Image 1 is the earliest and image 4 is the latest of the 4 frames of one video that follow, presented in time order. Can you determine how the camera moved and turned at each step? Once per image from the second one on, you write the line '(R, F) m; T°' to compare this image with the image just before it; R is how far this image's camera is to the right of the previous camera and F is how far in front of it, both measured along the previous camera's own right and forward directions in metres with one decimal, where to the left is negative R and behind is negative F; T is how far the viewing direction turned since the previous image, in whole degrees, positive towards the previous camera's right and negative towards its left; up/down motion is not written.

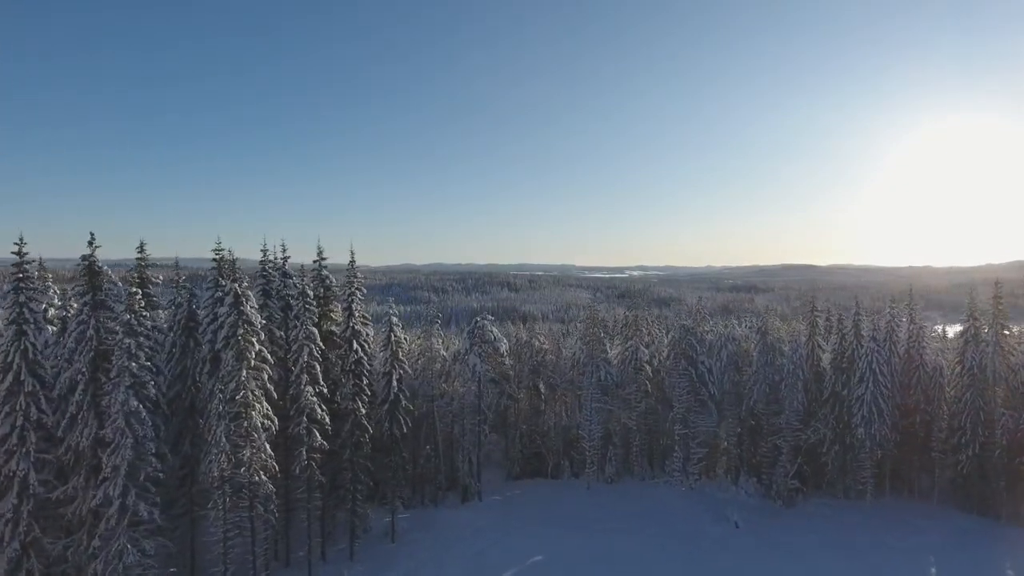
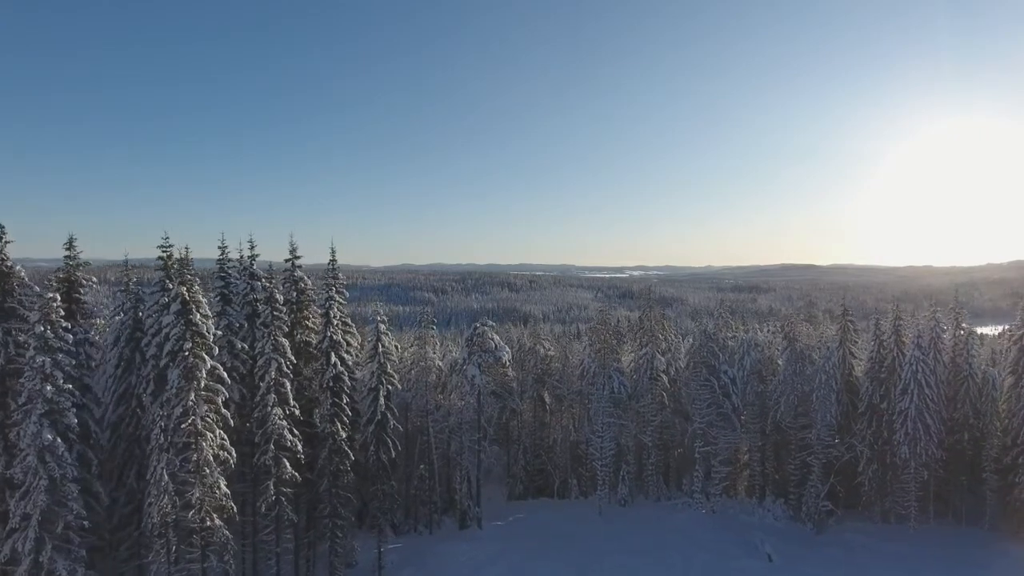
(-0.2, +4.3) m; 0°
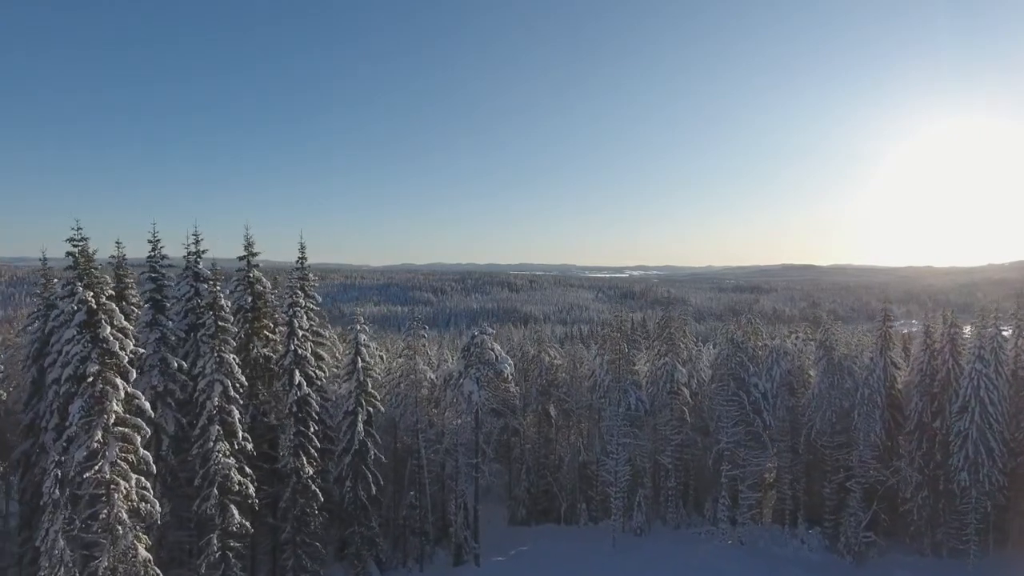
(-0.2, +4.7) m; 0°
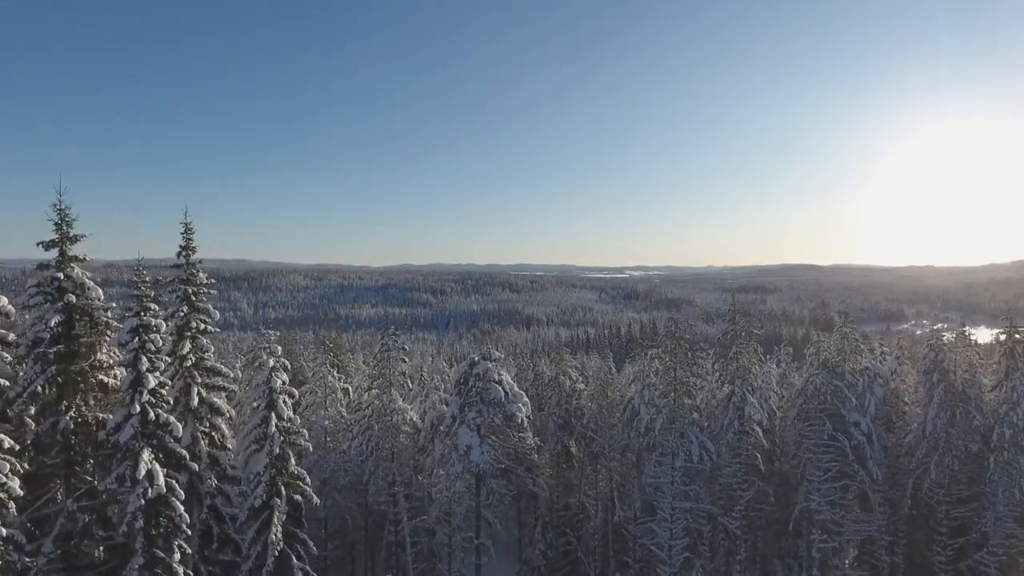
(-0.6, +9.7) m; 0°
